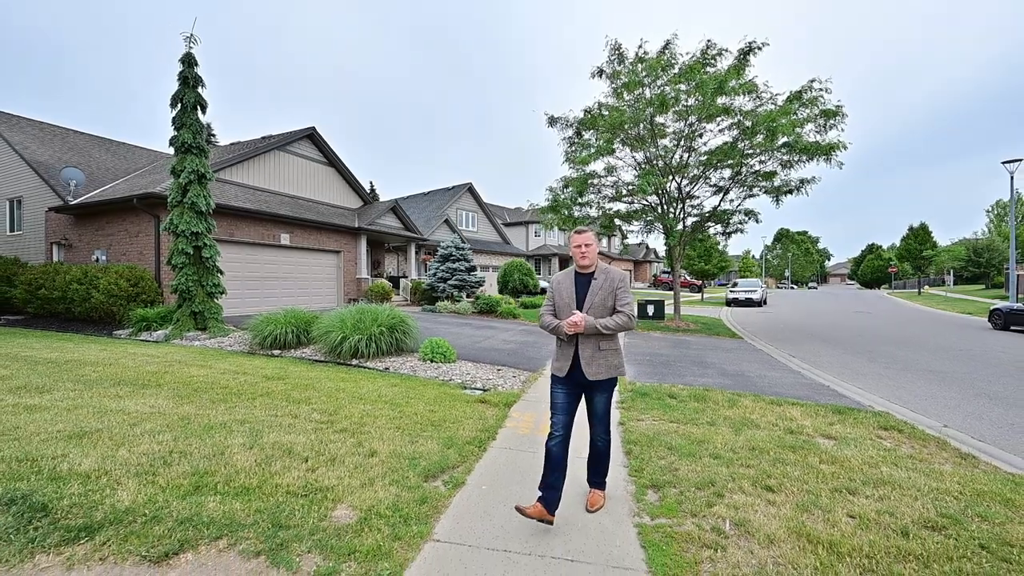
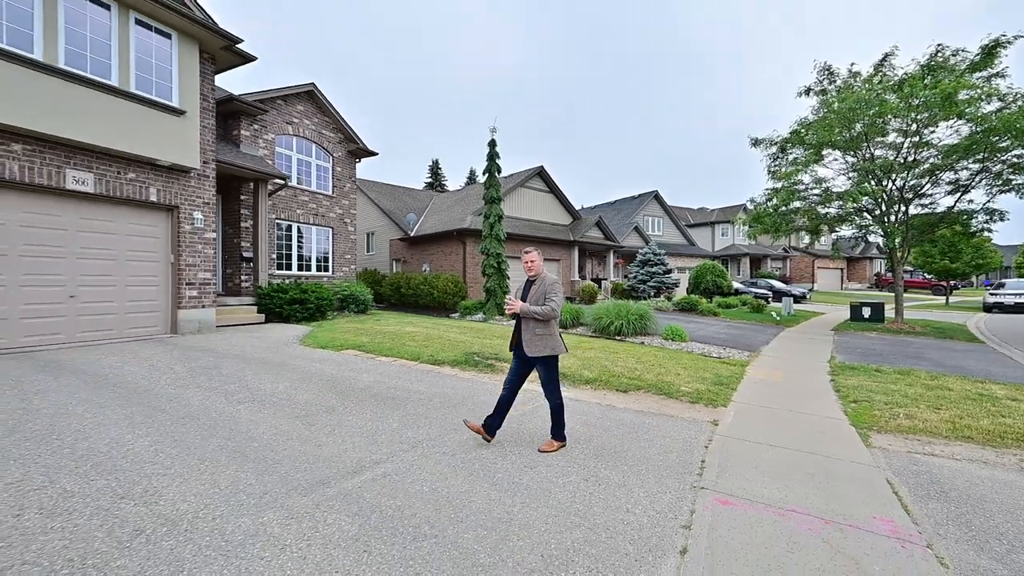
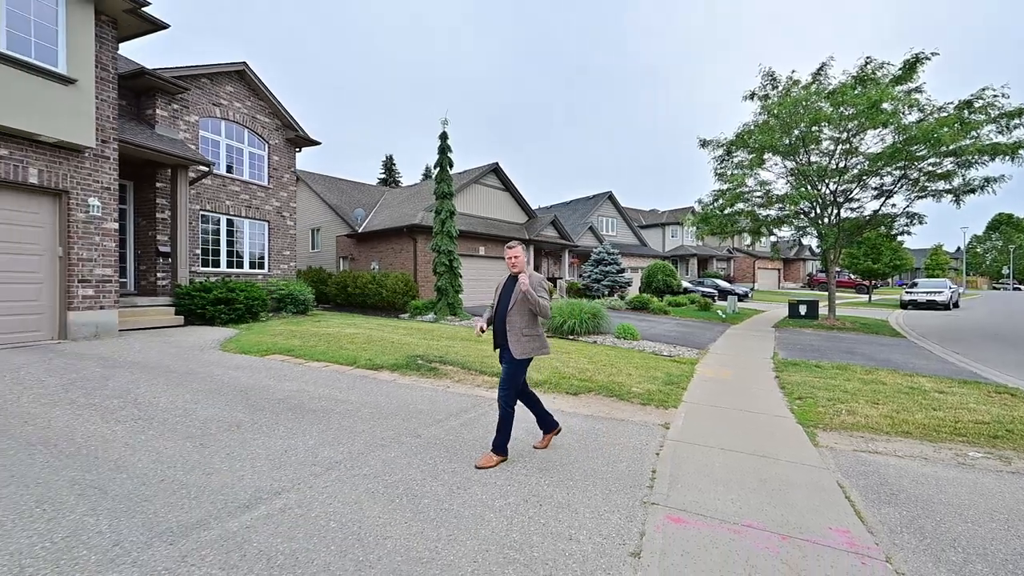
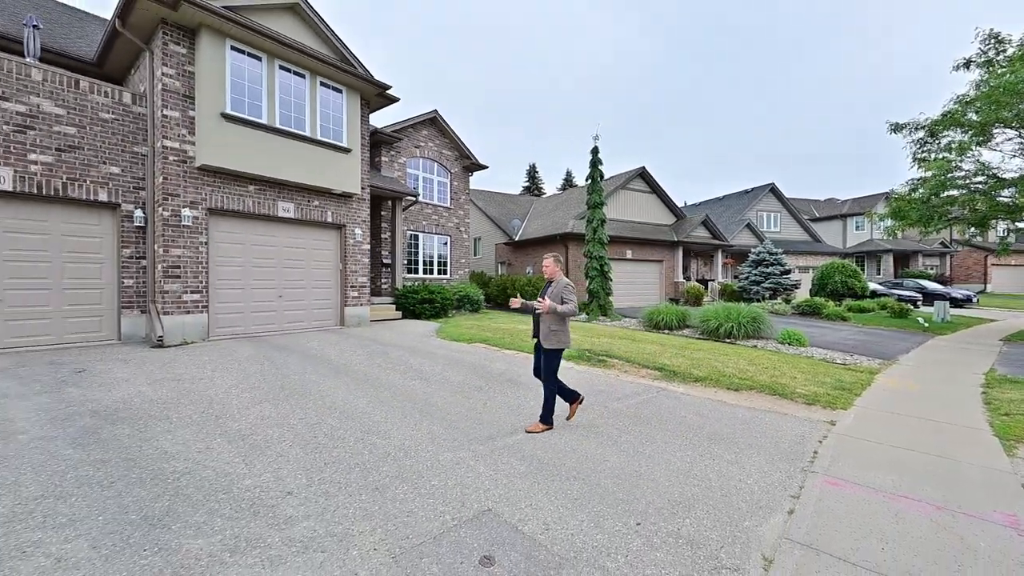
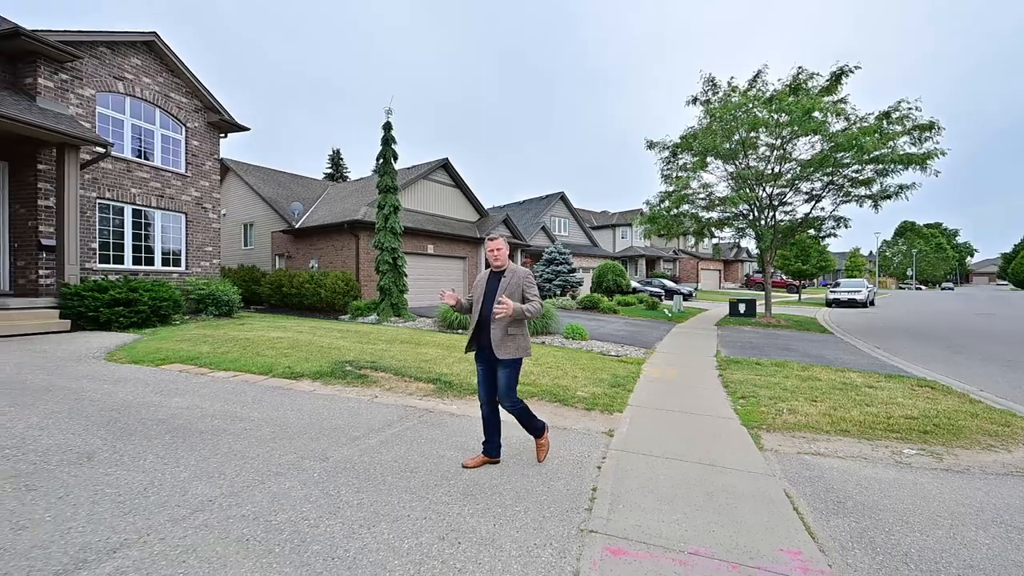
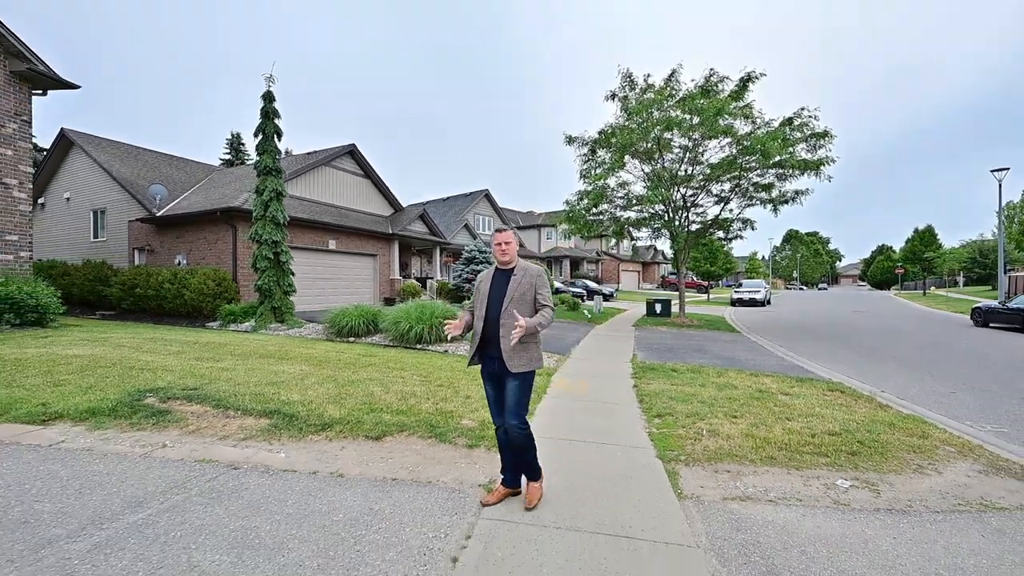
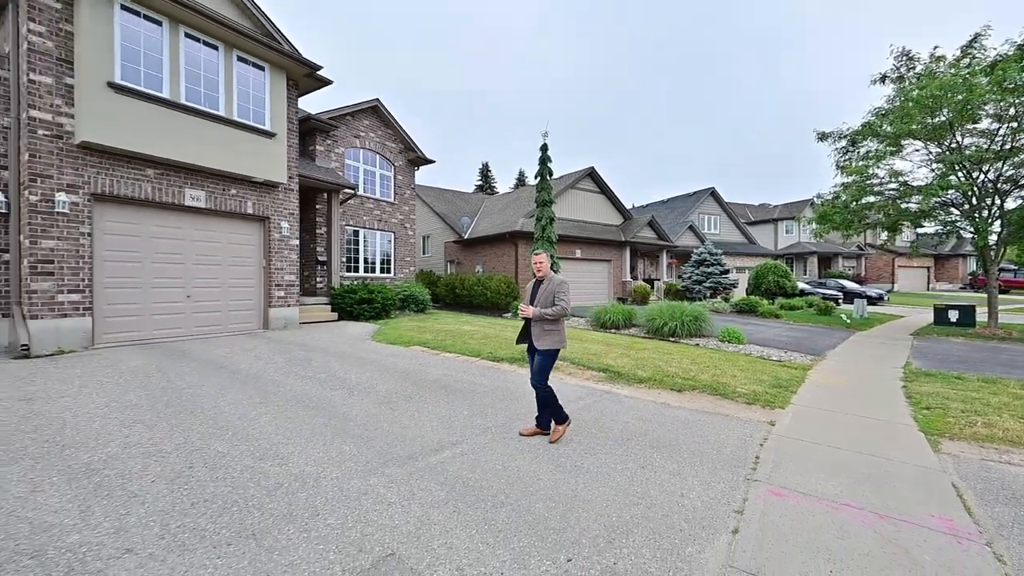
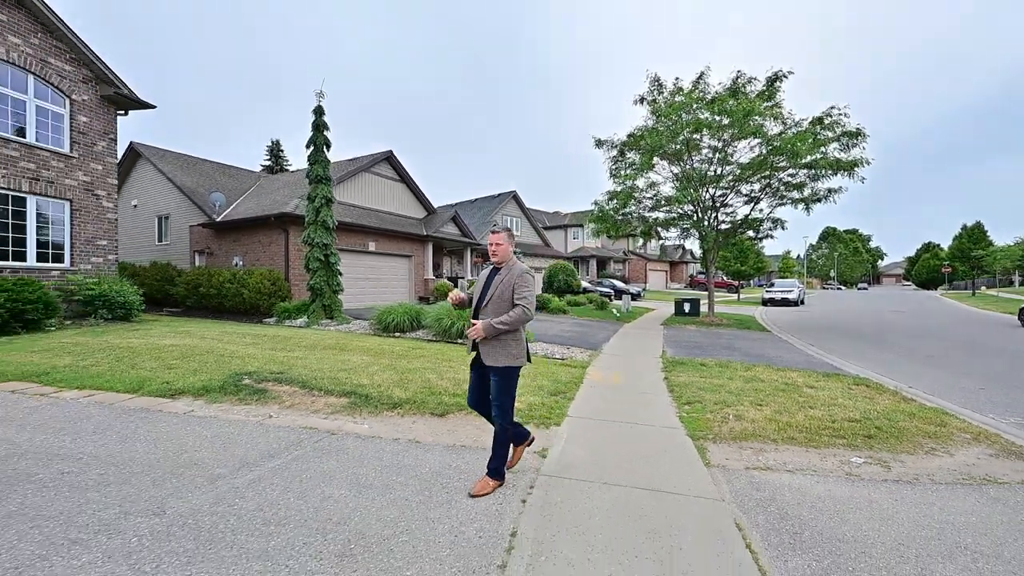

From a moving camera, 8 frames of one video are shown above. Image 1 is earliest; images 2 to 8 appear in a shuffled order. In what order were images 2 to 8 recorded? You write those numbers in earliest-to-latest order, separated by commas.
6, 8, 5, 3, 2, 7, 4
